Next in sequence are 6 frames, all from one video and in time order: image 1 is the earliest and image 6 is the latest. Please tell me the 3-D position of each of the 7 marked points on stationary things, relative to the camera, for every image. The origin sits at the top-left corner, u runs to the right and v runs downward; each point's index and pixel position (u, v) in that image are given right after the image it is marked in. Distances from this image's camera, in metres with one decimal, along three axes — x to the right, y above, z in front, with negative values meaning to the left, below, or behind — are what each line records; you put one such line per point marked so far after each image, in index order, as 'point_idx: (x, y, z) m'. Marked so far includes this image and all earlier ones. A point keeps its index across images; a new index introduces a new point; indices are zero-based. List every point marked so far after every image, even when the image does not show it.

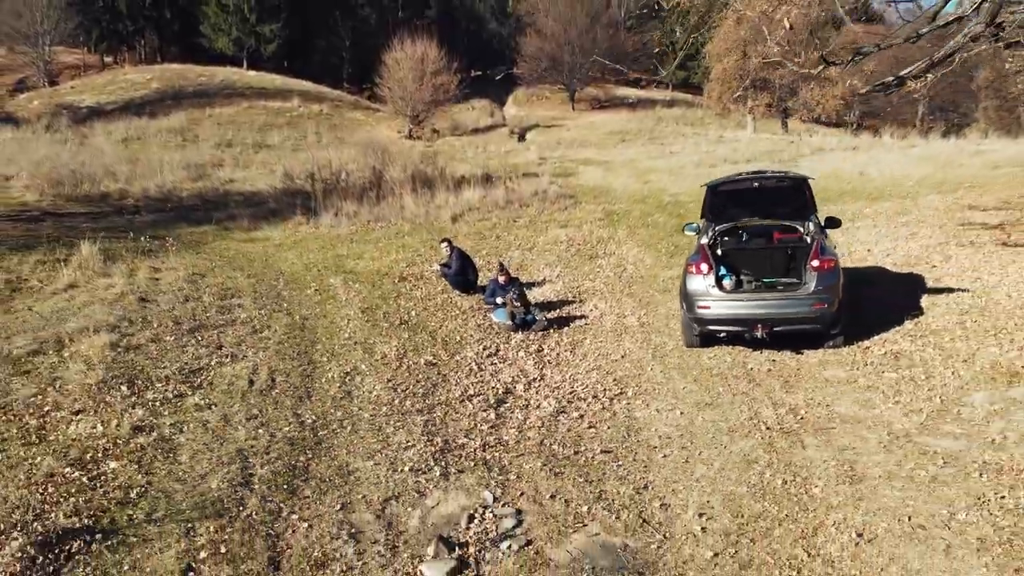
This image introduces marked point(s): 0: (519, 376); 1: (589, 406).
0: (0.0, -0.6, +5.9) m
1: (+0.5, -0.7, +5.2) m
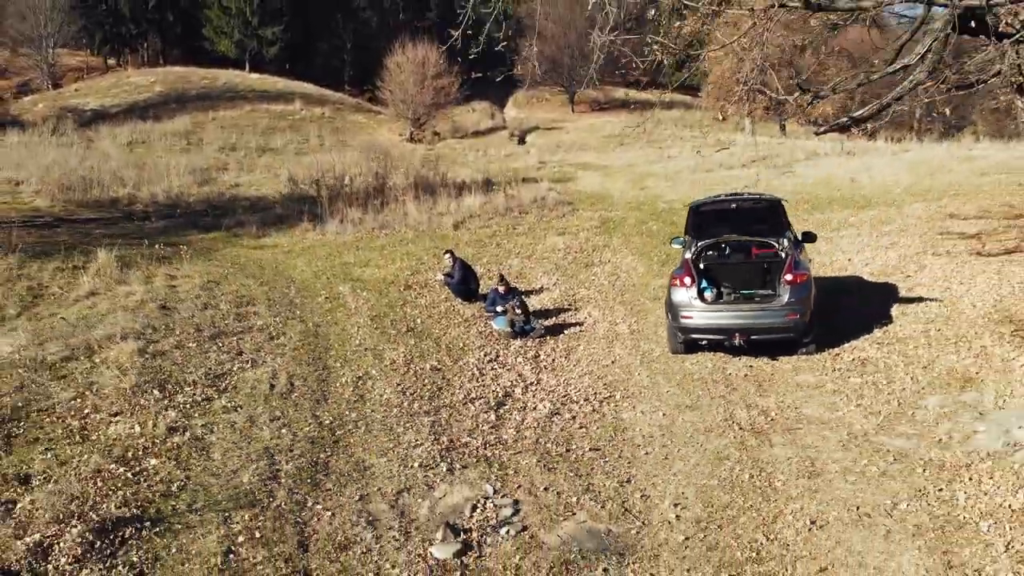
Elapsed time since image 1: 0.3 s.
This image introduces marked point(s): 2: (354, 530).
0: (0.0, -0.7, +6.4) m
1: (+0.4, -0.8, +5.7) m
2: (-0.7, -1.1, +4.0) m
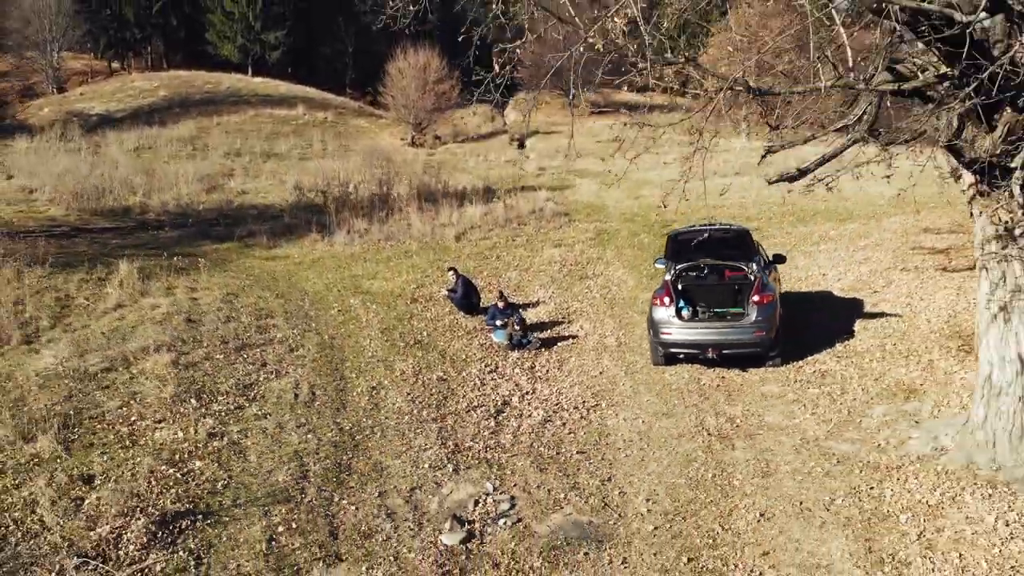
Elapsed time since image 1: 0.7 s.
0: (0.0, -0.8, +7.1) m
1: (+0.4, -1.0, +6.4) m
2: (-0.8, -1.3, +4.7) m
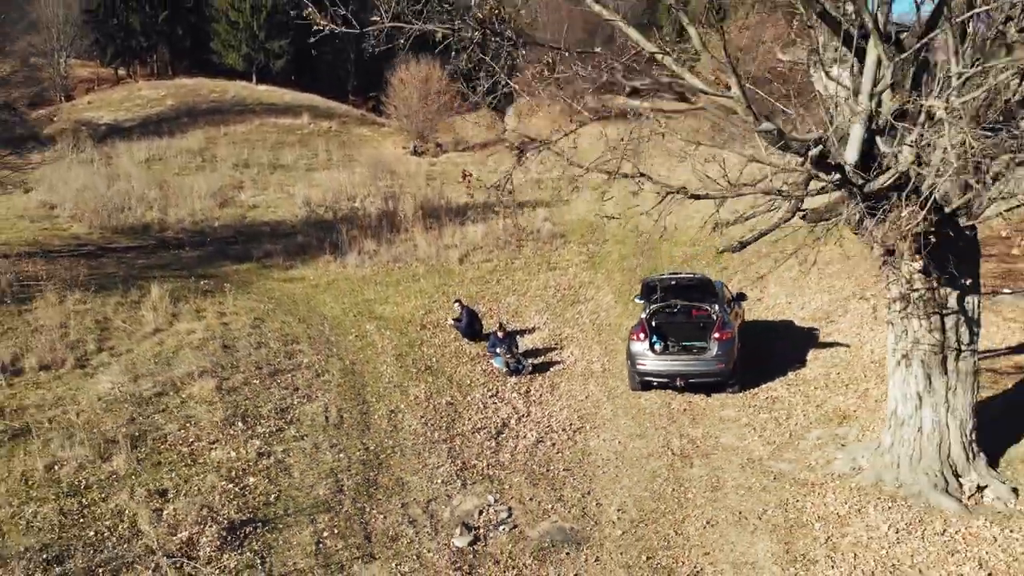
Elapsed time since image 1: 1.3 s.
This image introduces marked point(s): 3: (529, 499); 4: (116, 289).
0: (0.0, -1.2, +8.2) m
1: (+0.4, -1.3, +7.5) m
2: (-0.8, -1.7, +5.9) m
3: (+0.1, -1.6, +6.3) m
4: (-6.7, 0.0, +14.4) m
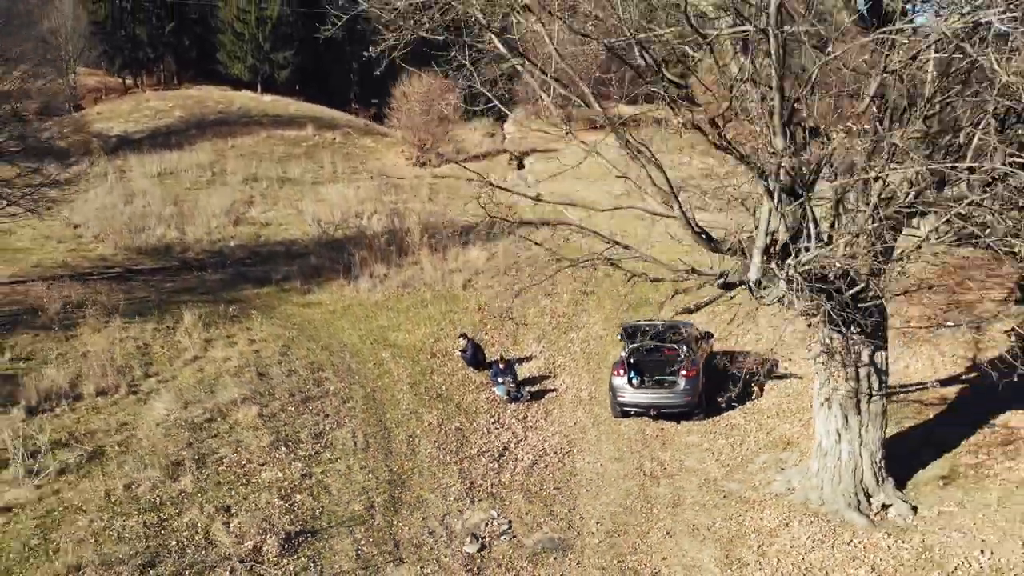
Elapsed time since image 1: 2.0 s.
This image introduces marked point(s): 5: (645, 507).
0: (0.0, -1.7, +9.6) m
1: (+0.4, -1.8, +8.9) m
2: (-0.8, -2.1, +7.3) m
3: (+0.1, -2.0, +7.7) m
4: (-6.7, -0.5, +15.9) m
5: (+1.2, -1.9, +7.7) m
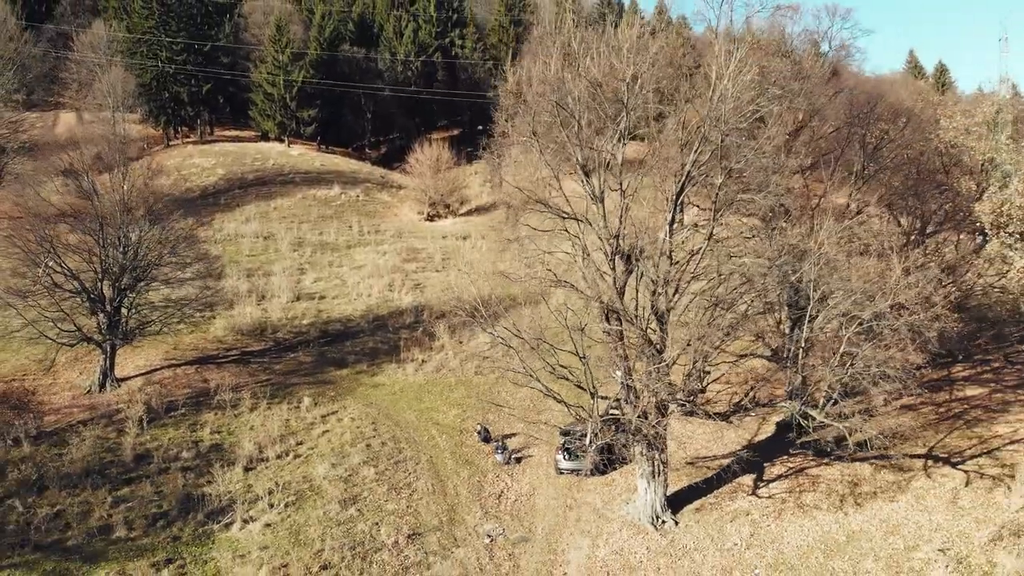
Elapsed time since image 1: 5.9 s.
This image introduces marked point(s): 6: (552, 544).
0: (-0.1, -4.4, +19.1) m
1: (+0.3, -4.5, +18.4) m
2: (-0.9, -4.9, +16.8) m
3: (0.0, -4.8, +17.2) m
4: (-6.8, -3.2, +25.3) m
5: (+1.1, -4.7, +17.2) m
6: (+0.8, -4.9, +16.5) m
